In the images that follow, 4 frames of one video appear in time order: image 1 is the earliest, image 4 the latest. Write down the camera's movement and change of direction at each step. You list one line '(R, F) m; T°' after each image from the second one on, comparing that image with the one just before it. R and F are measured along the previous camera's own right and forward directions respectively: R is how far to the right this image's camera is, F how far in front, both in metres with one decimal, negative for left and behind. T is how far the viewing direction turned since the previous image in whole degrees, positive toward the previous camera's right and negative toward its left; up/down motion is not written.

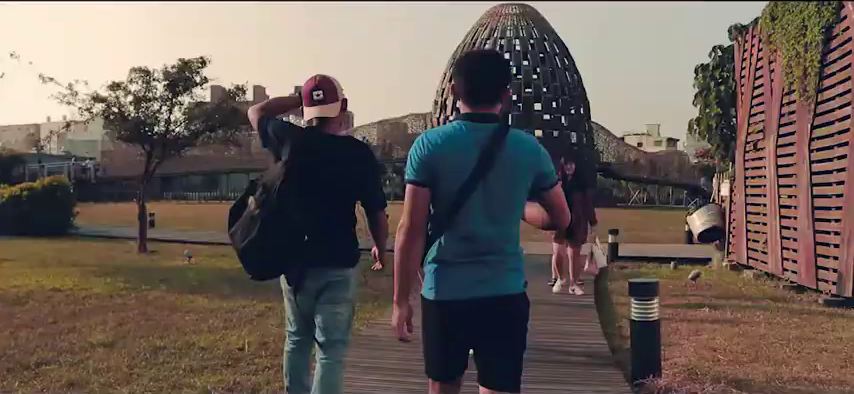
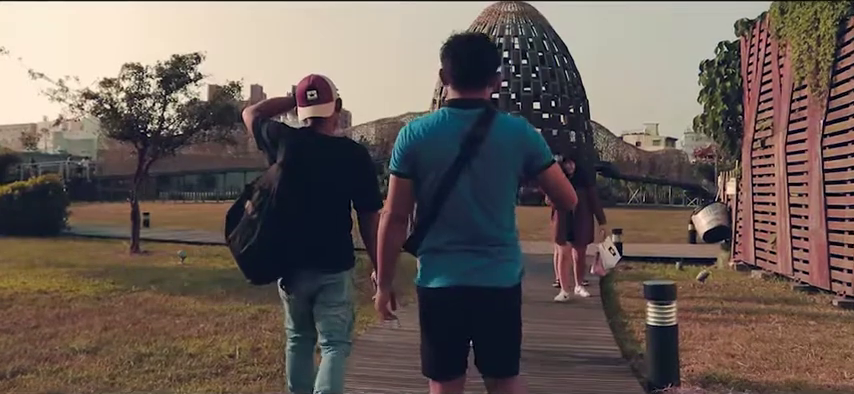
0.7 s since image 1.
(0.0, +0.3) m; 0°
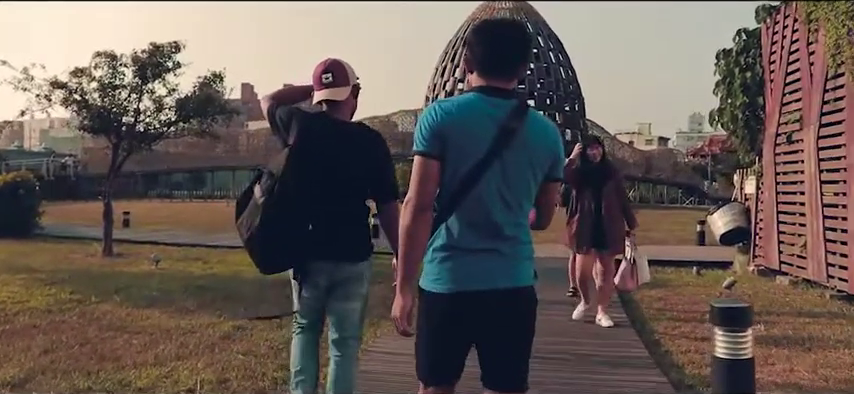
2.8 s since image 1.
(-0.1, +1.1) m; +1°
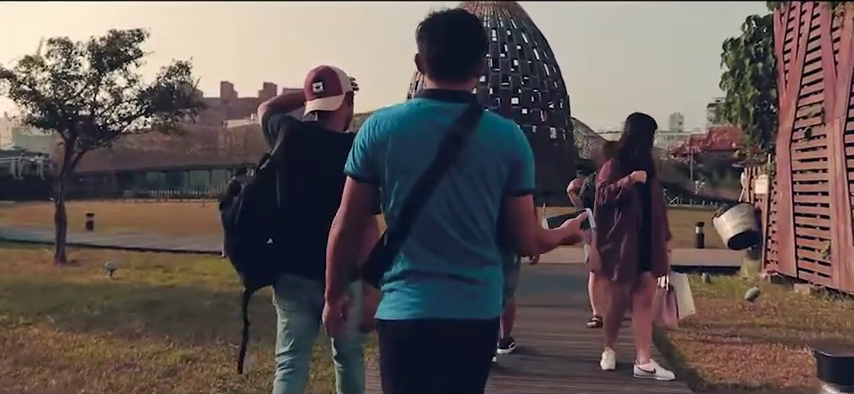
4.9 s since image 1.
(-0.1, +1.1) m; +1°
